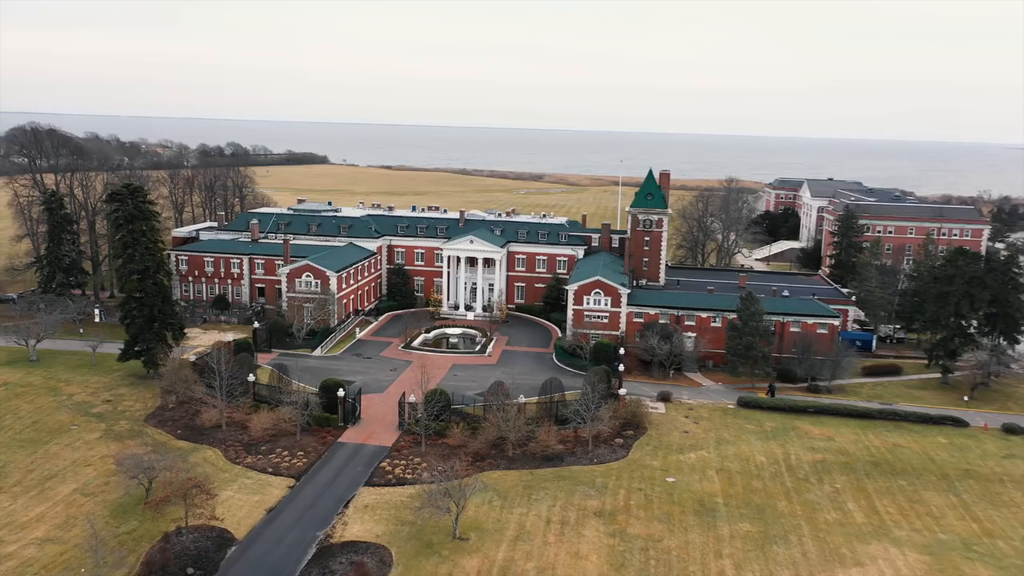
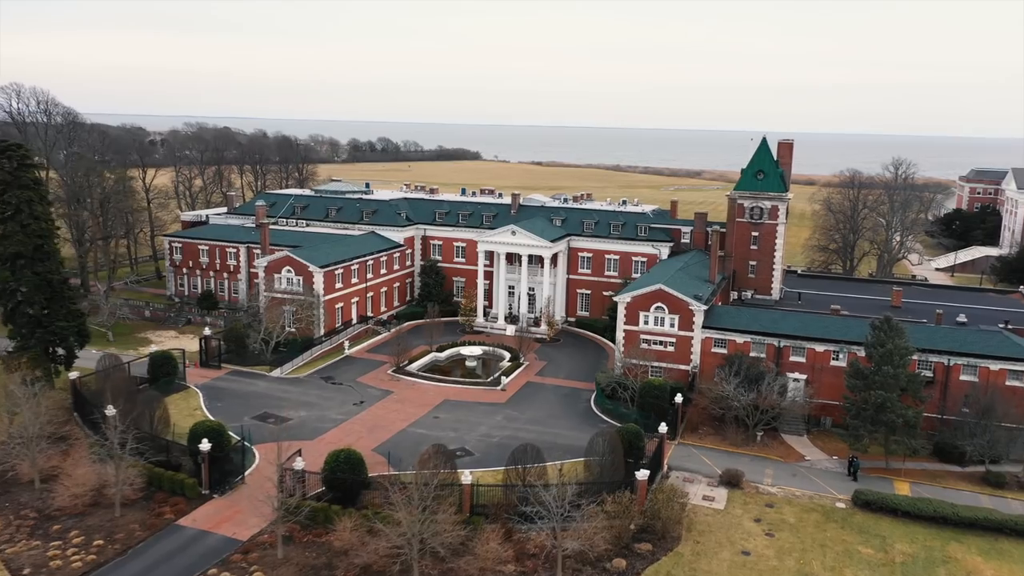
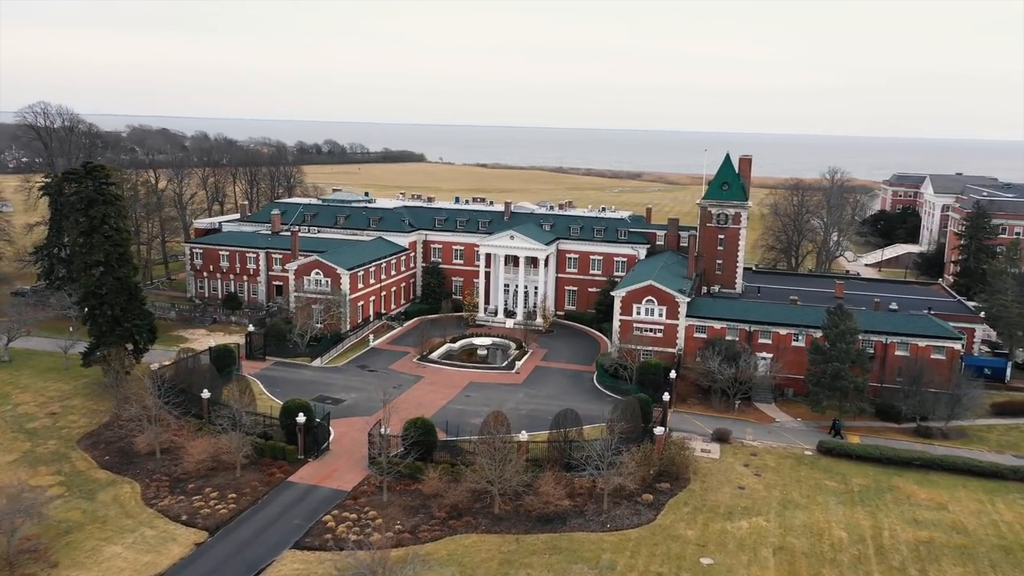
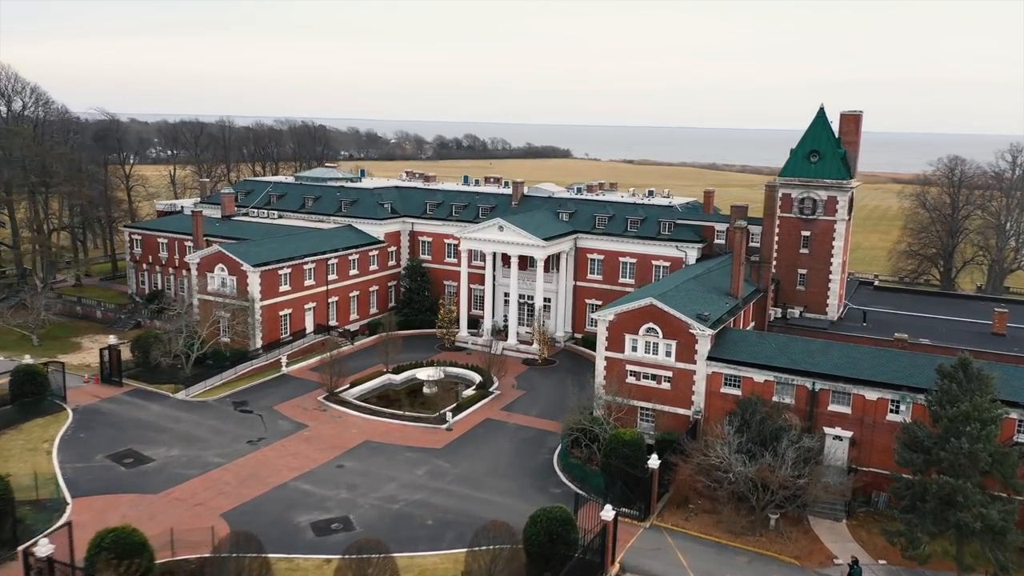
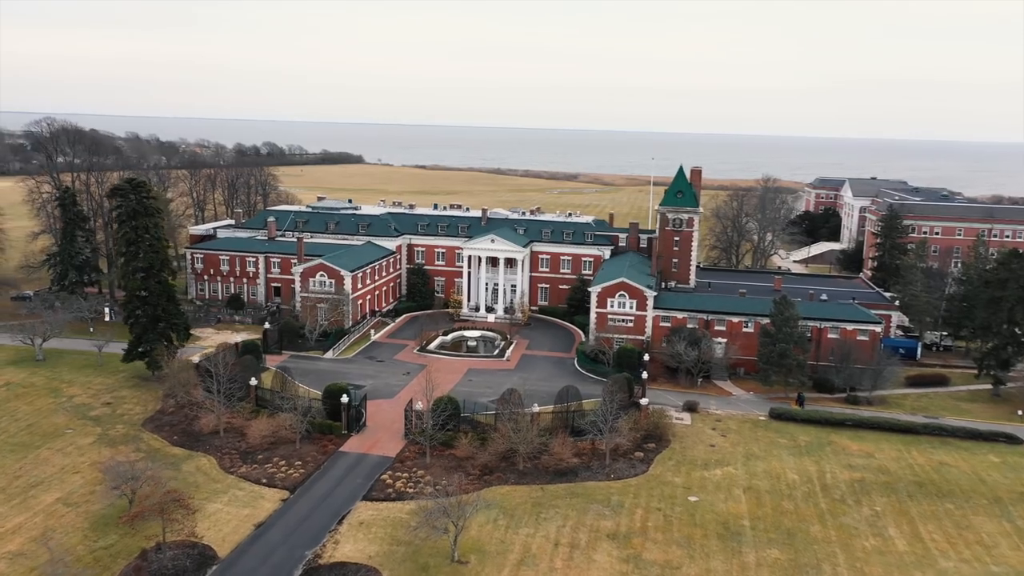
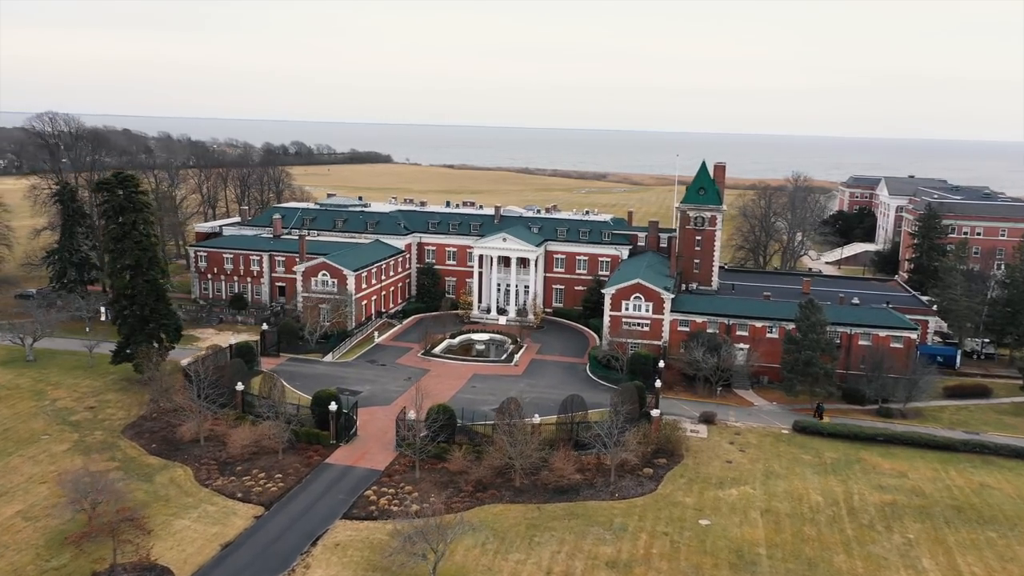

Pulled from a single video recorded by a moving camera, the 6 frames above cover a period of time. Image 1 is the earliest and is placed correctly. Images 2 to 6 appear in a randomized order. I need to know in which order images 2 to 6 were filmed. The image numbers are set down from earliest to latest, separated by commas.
5, 6, 3, 2, 4
